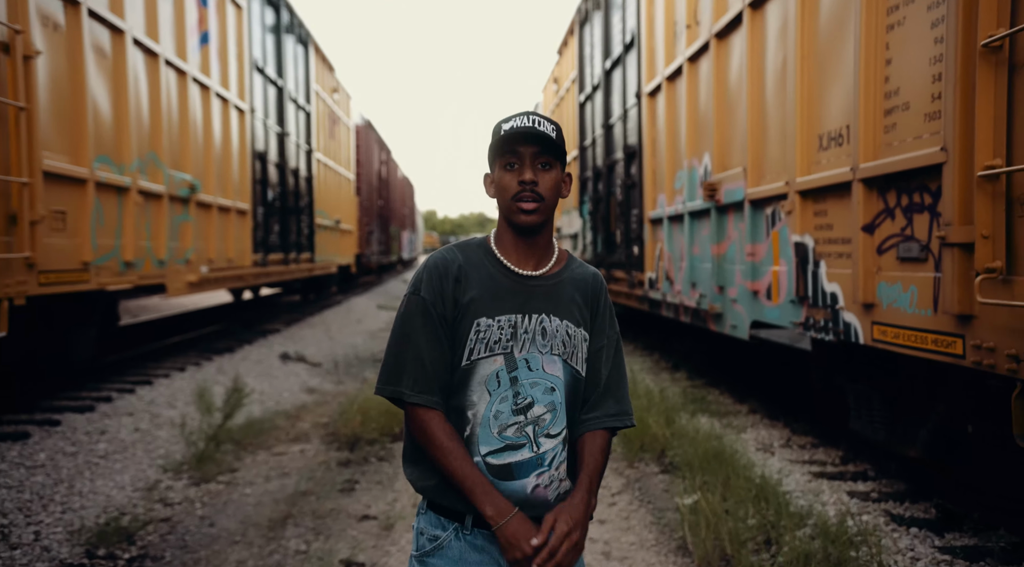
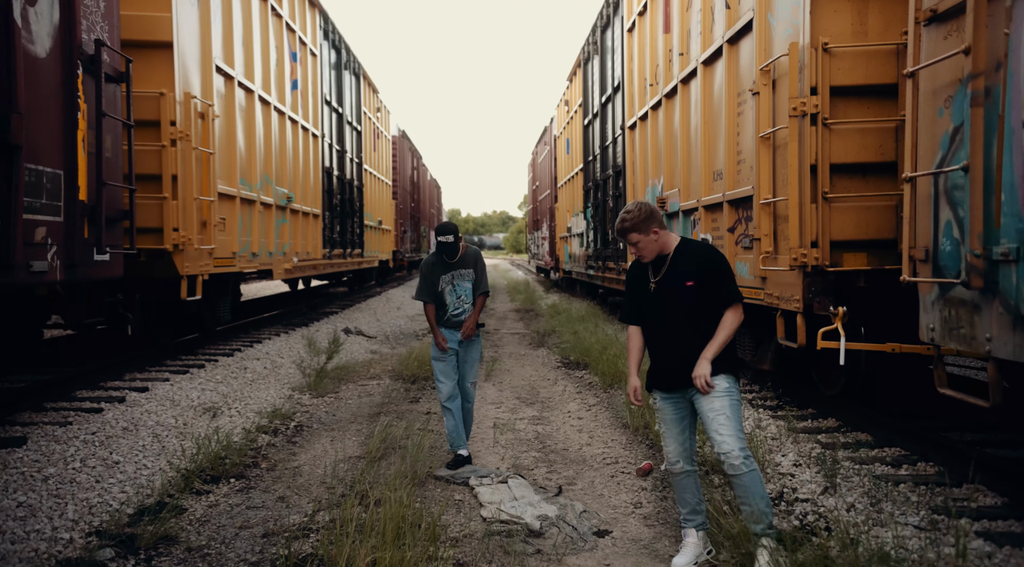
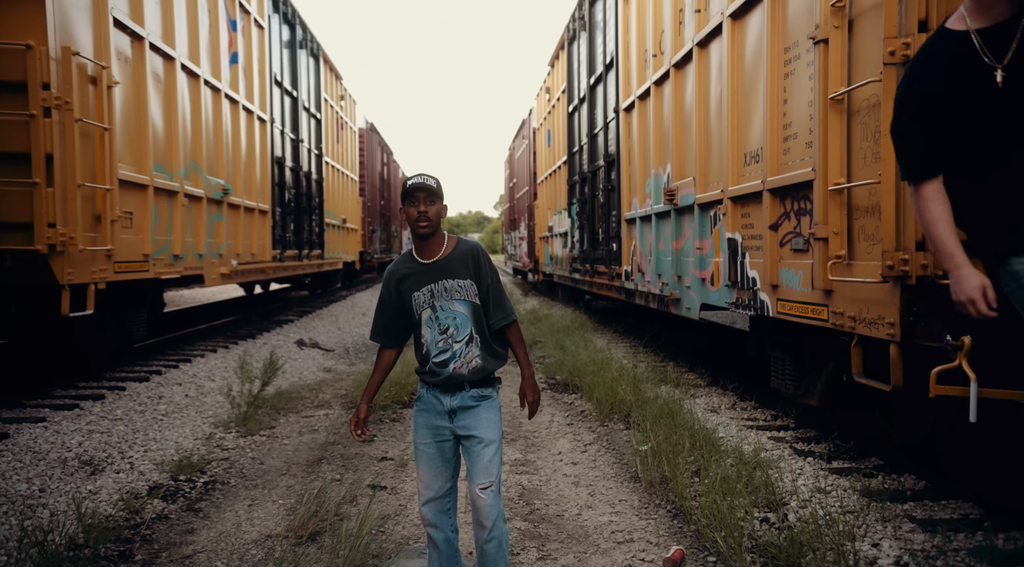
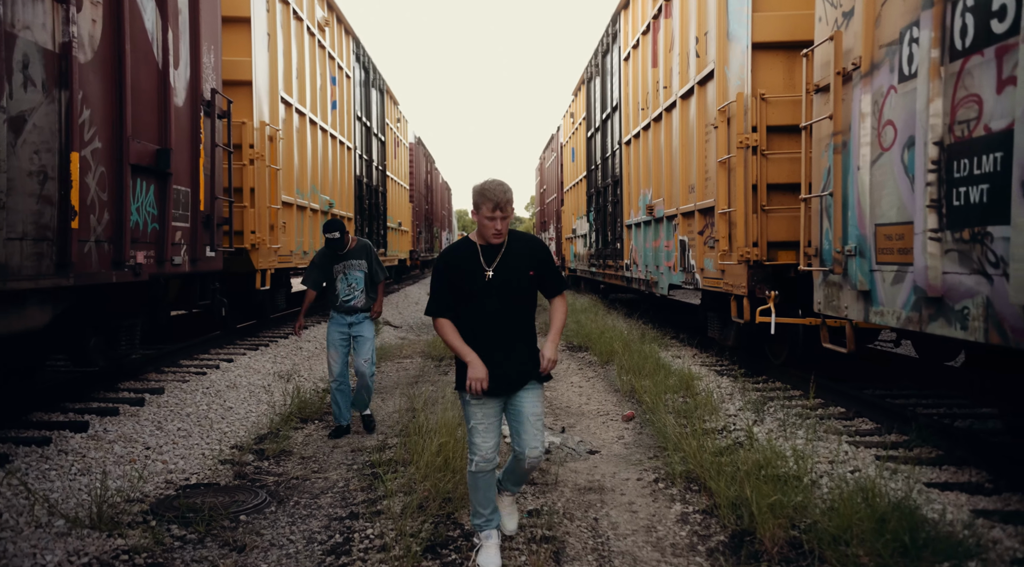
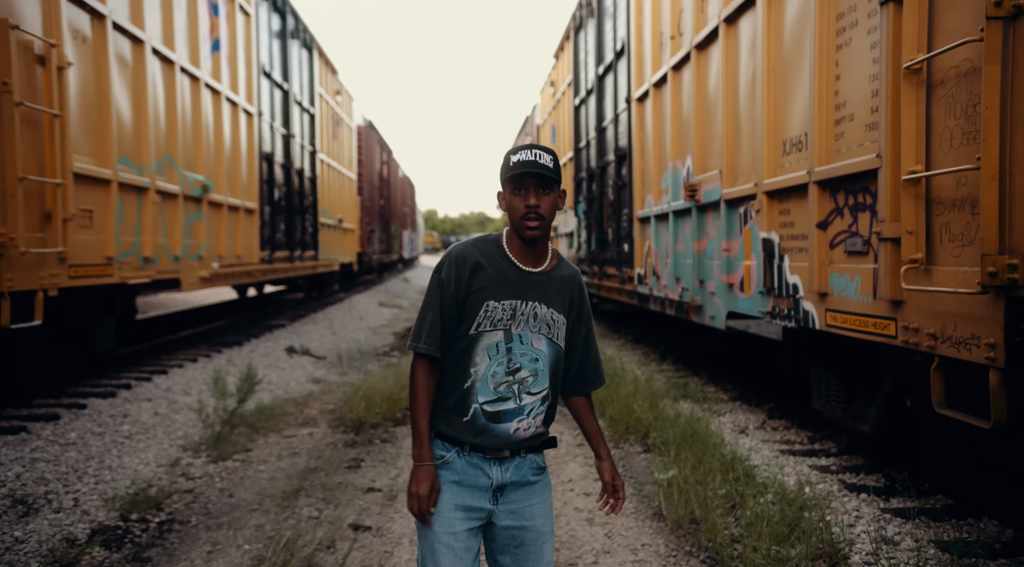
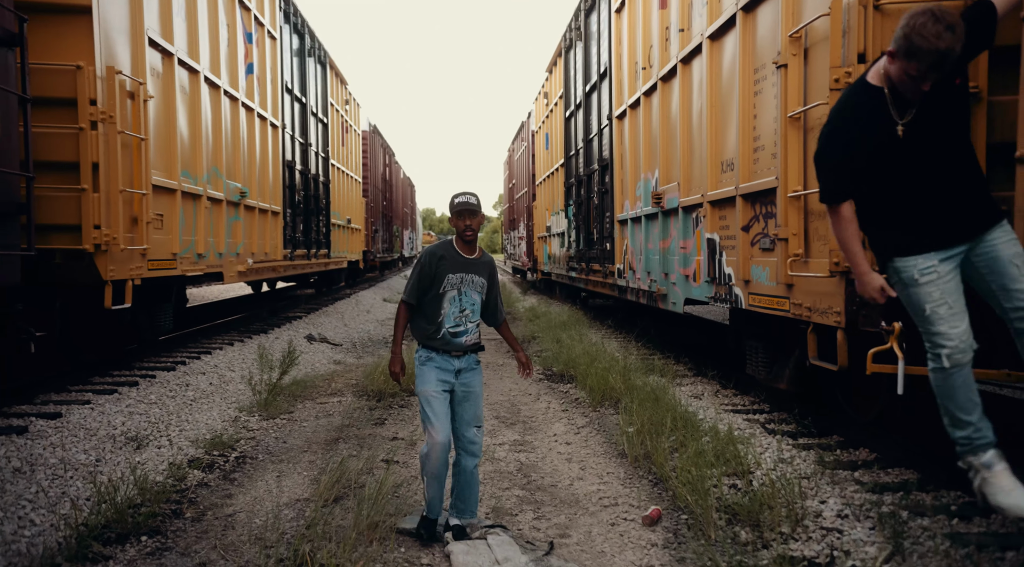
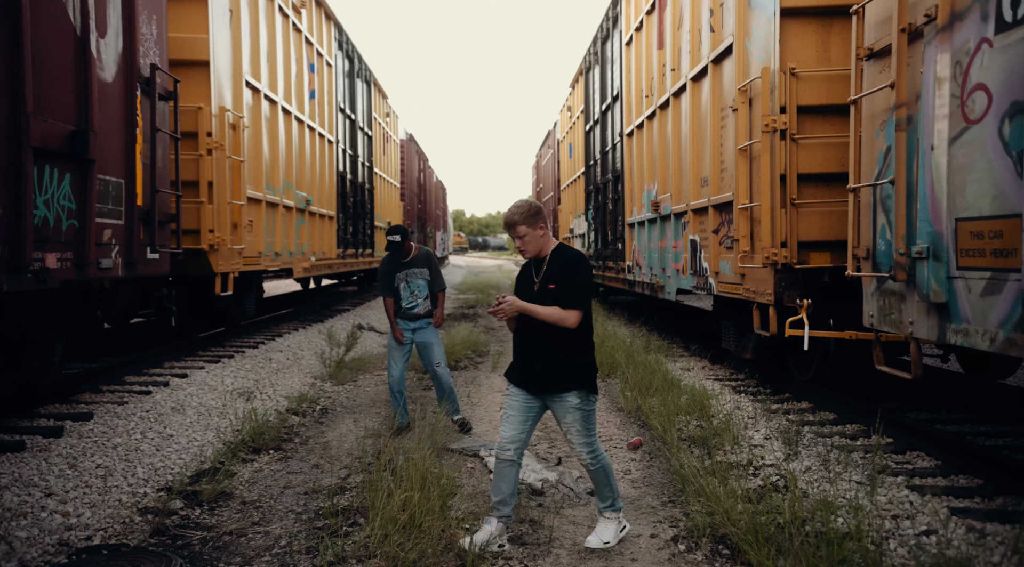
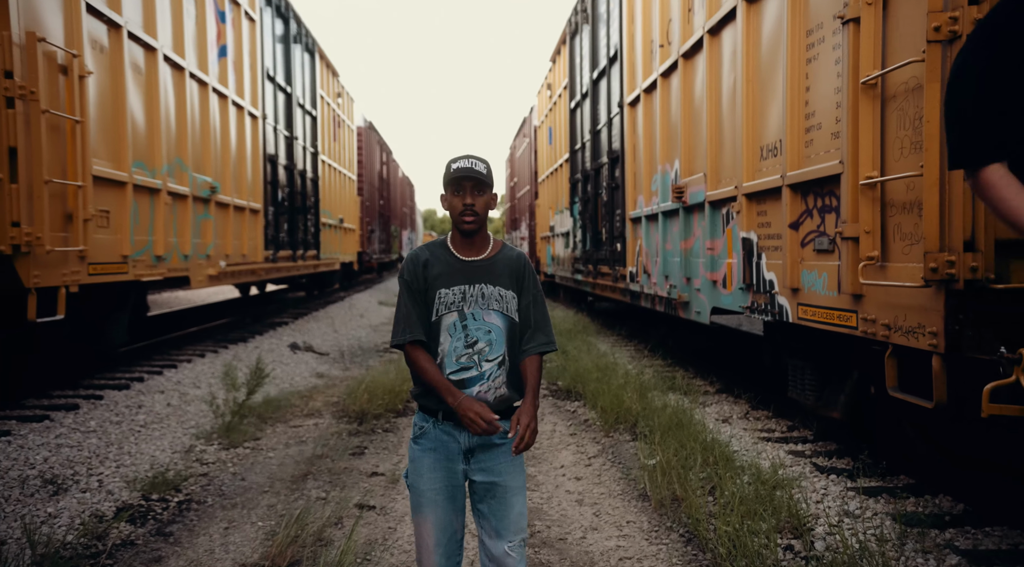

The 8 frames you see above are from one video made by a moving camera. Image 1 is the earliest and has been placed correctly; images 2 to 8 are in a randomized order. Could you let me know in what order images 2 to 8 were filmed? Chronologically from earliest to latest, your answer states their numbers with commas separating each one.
5, 8, 3, 6, 2, 7, 4
